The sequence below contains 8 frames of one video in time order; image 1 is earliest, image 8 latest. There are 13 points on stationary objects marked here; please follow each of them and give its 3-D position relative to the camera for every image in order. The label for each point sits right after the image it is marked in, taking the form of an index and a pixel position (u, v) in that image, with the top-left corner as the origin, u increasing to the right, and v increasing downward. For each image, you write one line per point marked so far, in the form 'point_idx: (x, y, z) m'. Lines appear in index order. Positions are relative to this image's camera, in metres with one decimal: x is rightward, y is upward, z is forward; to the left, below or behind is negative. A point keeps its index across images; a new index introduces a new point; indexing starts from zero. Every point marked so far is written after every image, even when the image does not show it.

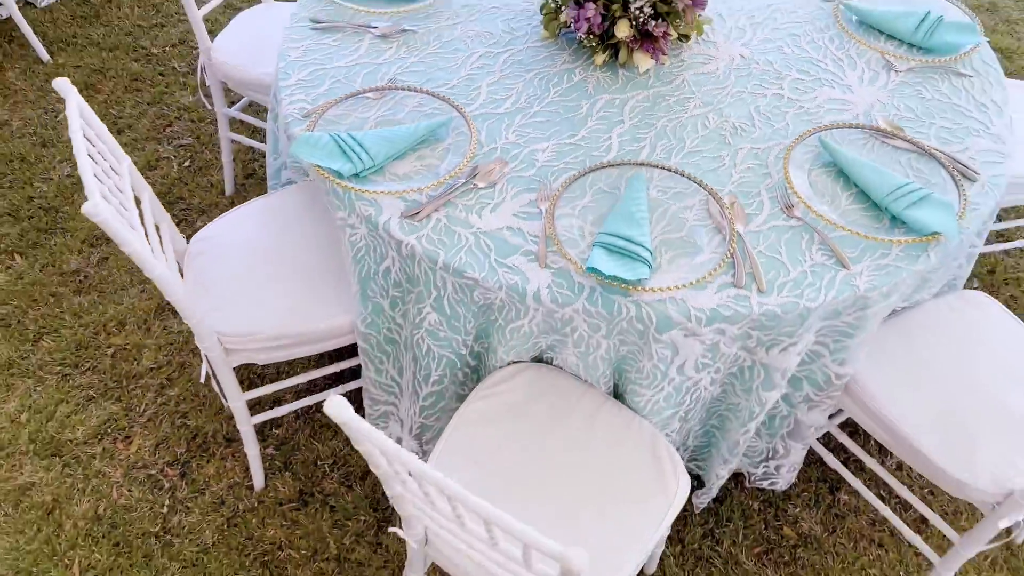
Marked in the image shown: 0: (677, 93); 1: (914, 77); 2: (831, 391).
0: (+0.3, +0.4, +1.4) m
1: (+0.8, +0.4, +1.5) m
2: (+0.5, -0.2, +1.3) m
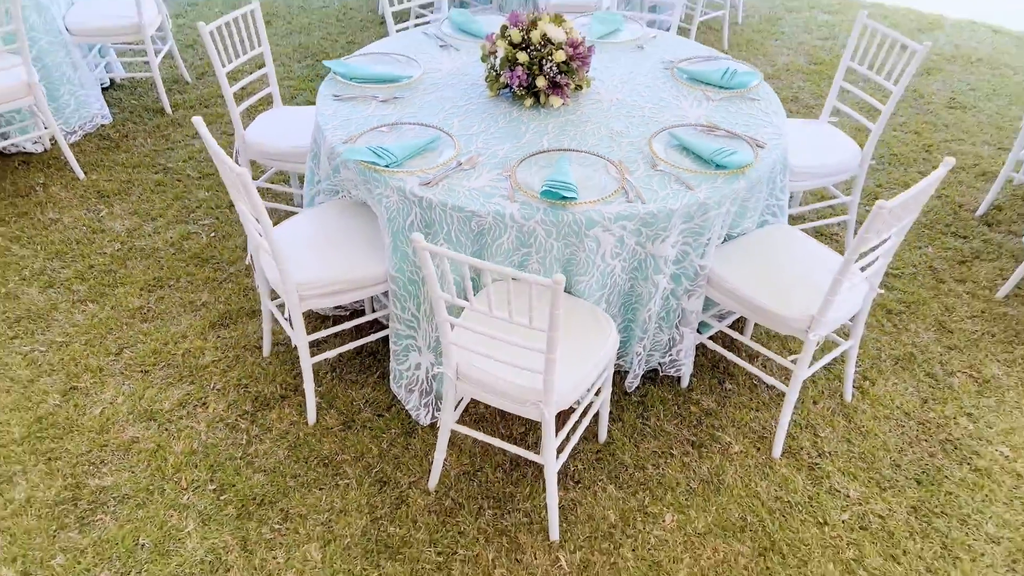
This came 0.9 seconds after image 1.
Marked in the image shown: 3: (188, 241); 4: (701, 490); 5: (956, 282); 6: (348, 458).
0: (+0.2, +0.5, +2.2) m
1: (+0.6, +0.6, +2.4) m
2: (+0.5, 0.0, +2.1) m
3: (-1.2, +0.2, +2.9) m
4: (+0.5, -0.5, +2.0) m
5: (+1.6, 0.0, +2.8) m
6: (-0.4, -0.4, +2.1) m
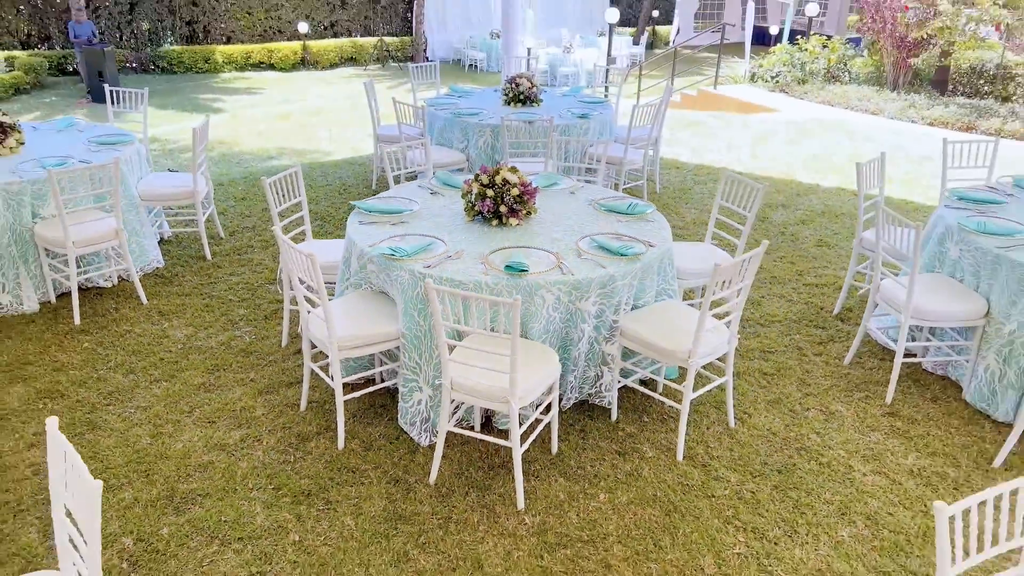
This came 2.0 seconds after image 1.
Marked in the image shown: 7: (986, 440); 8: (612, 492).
0: (+0.1, +0.2, +3.3) m
1: (+0.5, +0.3, +3.4) m
2: (+0.4, -0.2, +3.0) m
3: (-1.3, -0.2, +3.8) m
4: (+0.4, -0.7, +2.8) m
5: (+1.4, -0.3, +3.7) m
6: (-0.5, -0.6, +2.9) m
7: (+1.9, -0.6, +3.1) m
8: (+0.4, -0.7, +2.8) m
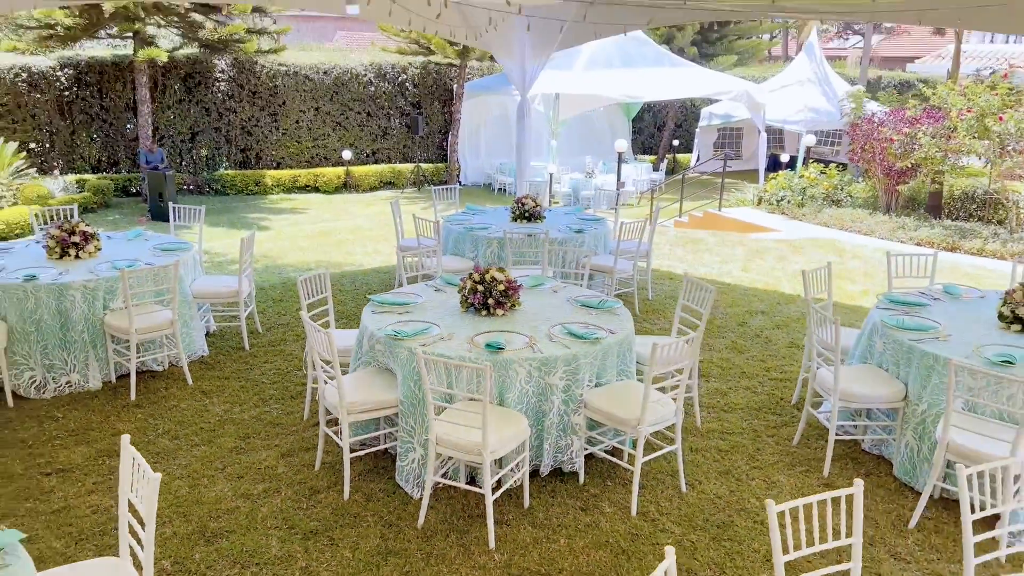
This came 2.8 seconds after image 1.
0: (0.0, -0.2, +3.9) m
1: (+0.4, -0.1, +4.0) m
2: (+0.3, -0.5, +3.6) m
3: (-1.4, -0.7, +4.4) m
4: (+0.3, -1.0, +3.3) m
5: (+1.4, -0.8, +4.2) m
6: (-0.6, -1.0, +3.4) m
7: (+1.8, -1.0, +3.5) m
8: (+0.2, -1.0, +3.3) m
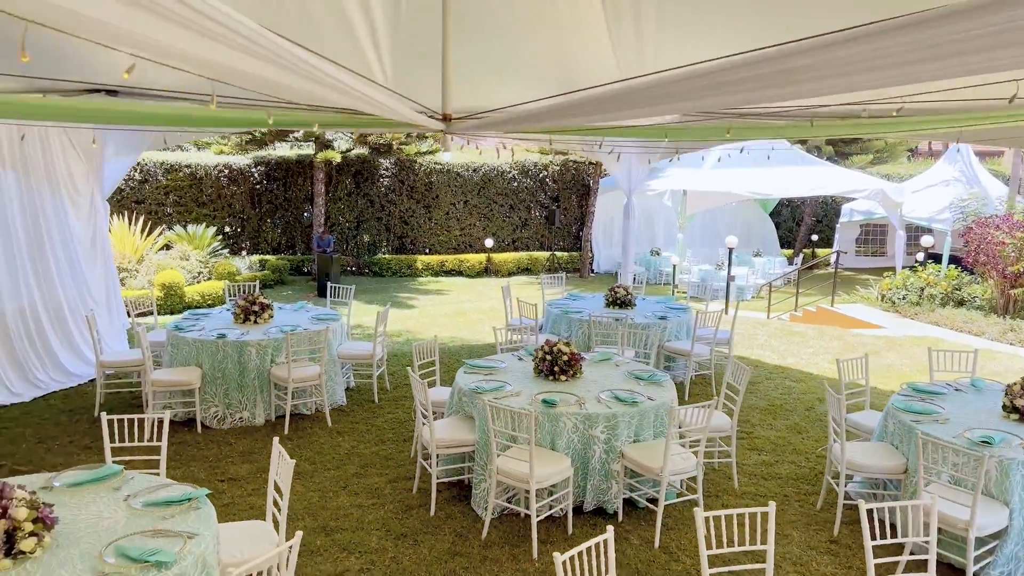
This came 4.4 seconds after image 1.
0: (+0.4, -0.6, +4.9) m
1: (+0.8, -0.6, +4.9) m
2: (+0.6, -1.0, +4.5) m
3: (-0.9, -1.1, +5.6) m
4: (+0.5, -1.4, +4.2) m
5: (+1.8, -1.3, +4.8) m
6: (-0.4, -1.3, +4.4) m
7: (+2.0, -1.4, +4.1) m
8: (+0.5, -1.4, +4.1) m
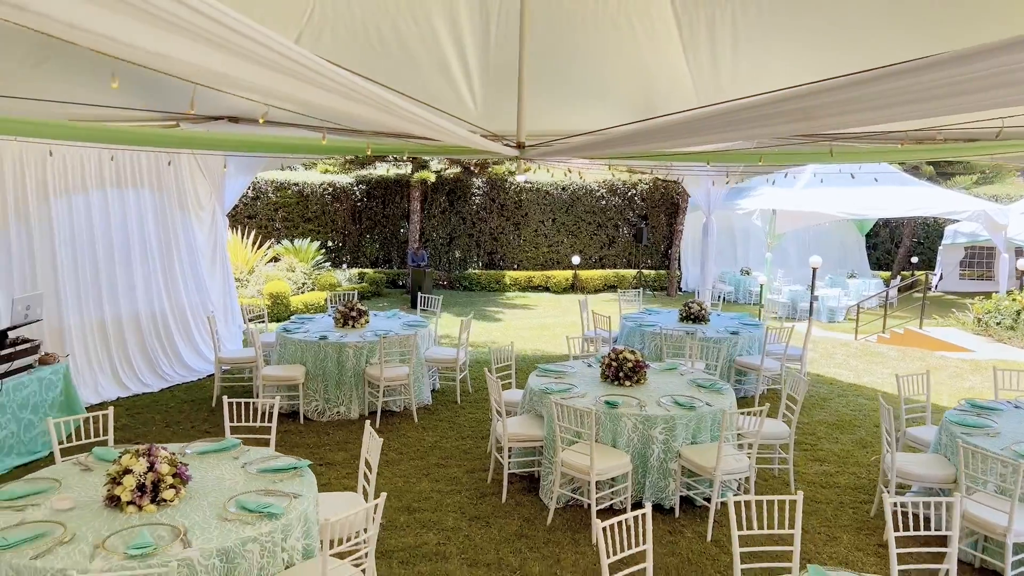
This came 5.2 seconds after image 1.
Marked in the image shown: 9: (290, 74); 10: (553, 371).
0: (+0.8, -0.7, +5.3) m
1: (+1.3, -0.7, +5.2) m
2: (+1.0, -1.0, +4.8) m
3: (-0.4, -1.2, +6.1) m
4: (+0.9, -1.5, +4.5) m
5: (+2.2, -1.4, +5.1) m
6: (0.0, -1.4, +4.9) m
7: (+2.3, -1.5, +4.3) m
8: (+0.8, -1.5, +4.5) m
9: (-0.6, +0.5, +2.0) m
10: (+0.3, -0.6, +5.6) m
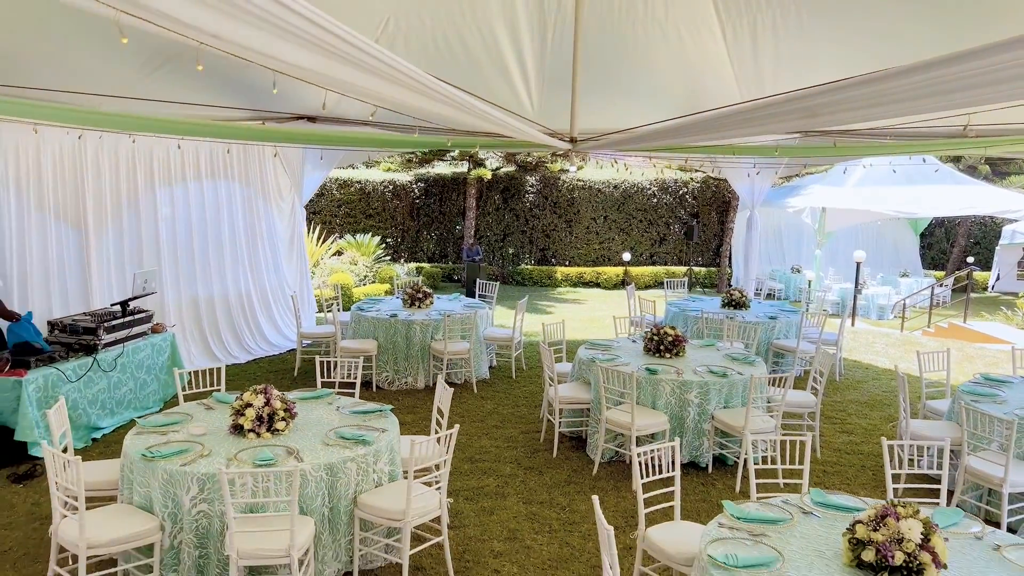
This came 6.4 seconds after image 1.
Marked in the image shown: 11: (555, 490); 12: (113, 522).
0: (+1.2, -0.5, +5.8) m
1: (+1.7, -0.6, +5.8) m
2: (+1.3, -0.9, +5.4) m
3: (+0.1, -1.1, +6.7) m
4: (+1.2, -1.3, +5.1) m
5: (+2.5, -1.3, +5.5) m
6: (+0.4, -1.2, +5.5) m
7: (+2.6, -1.4, +4.7) m
8: (+1.1, -1.3, +5.0) m
9: (-0.4, +0.7, +2.6) m
10: (+0.7, -0.5, +6.2) m
11: (+0.3, -1.3, +5.0) m
12: (-1.8, -1.0, +3.5) m
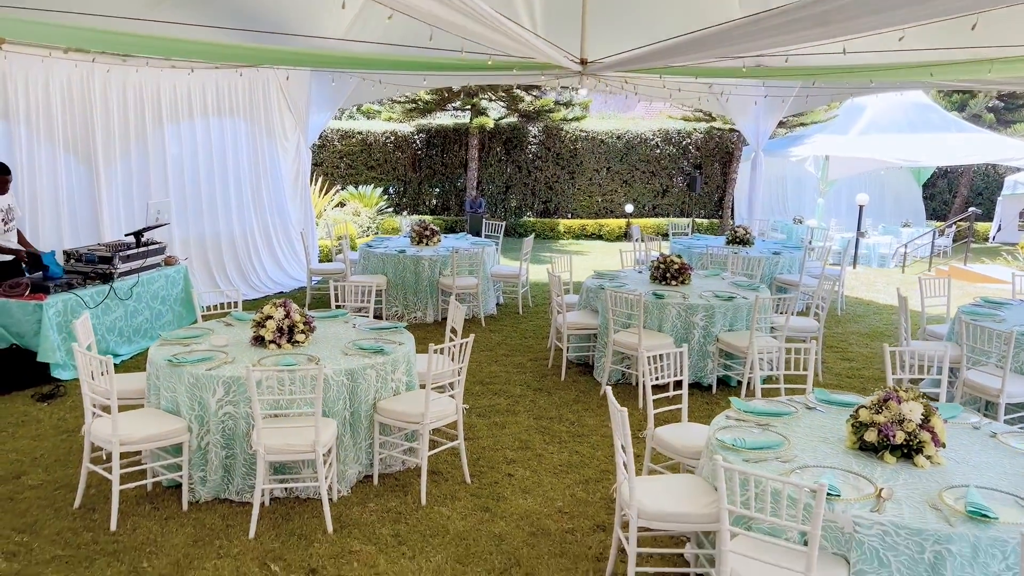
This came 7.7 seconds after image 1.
0: (+1.3, 0.0, +6.0) m
1: (+1.7, 0.0, +5.9) m
2: (+1.4, -0.4, +5.5) m
3: (+0.1, -0.5, +6.9) m
4: (+1.3, -0.8, +5.2) m
5: (+2.6, -0.8, +5.7) m
6: (+0.4, -0.7, +5.6) m
7: (+2.7, -0.9, +4.9) m
8: (+1.2, -0.8, +5.2) m
9: (-0.3, +1.1, +2.7) m
10: (+0.8, +0.1, +6.3) m
11: (+0.3, -0.8, +5.2) m
12: (-1.7, -0.6, +3.7) m
